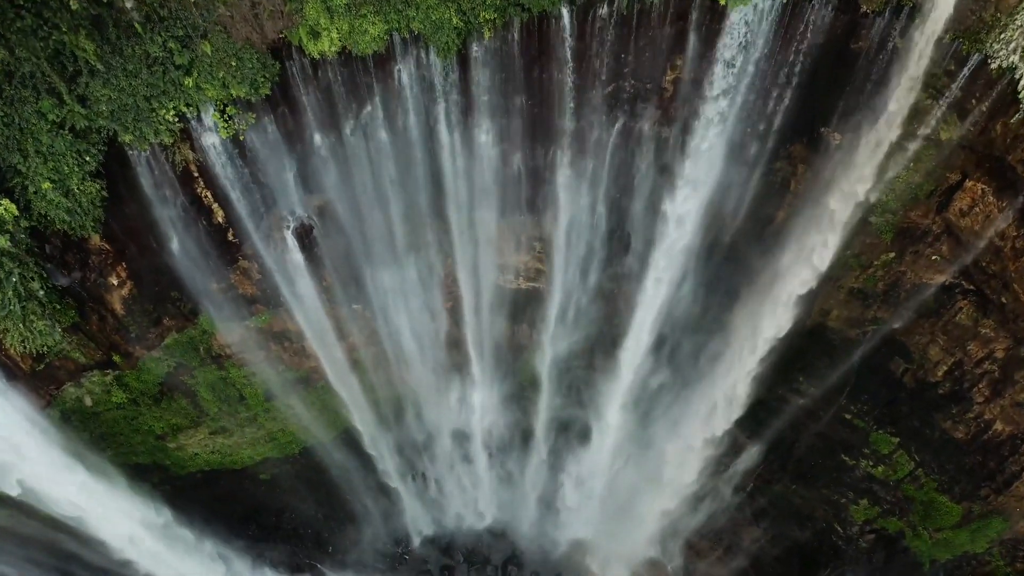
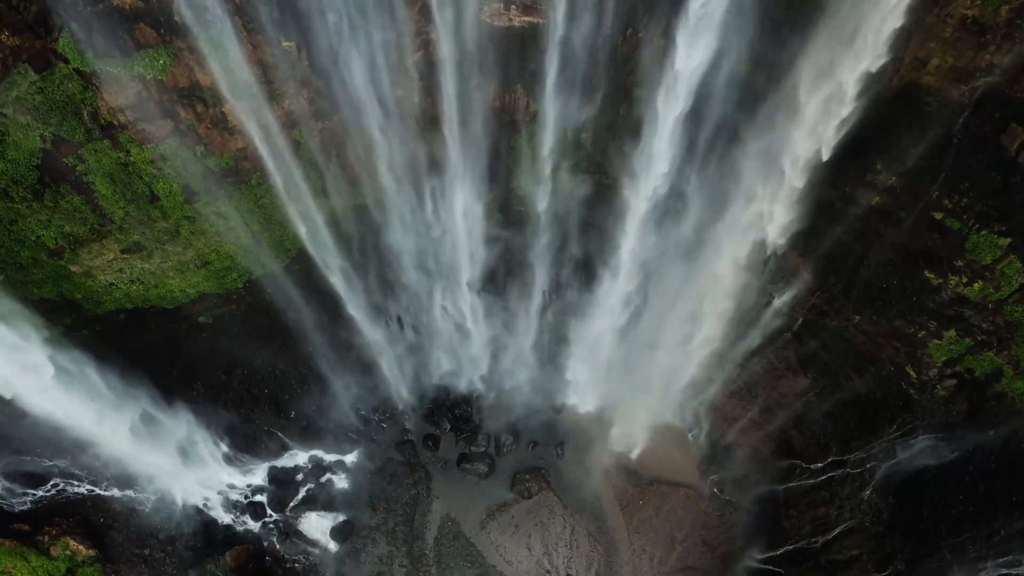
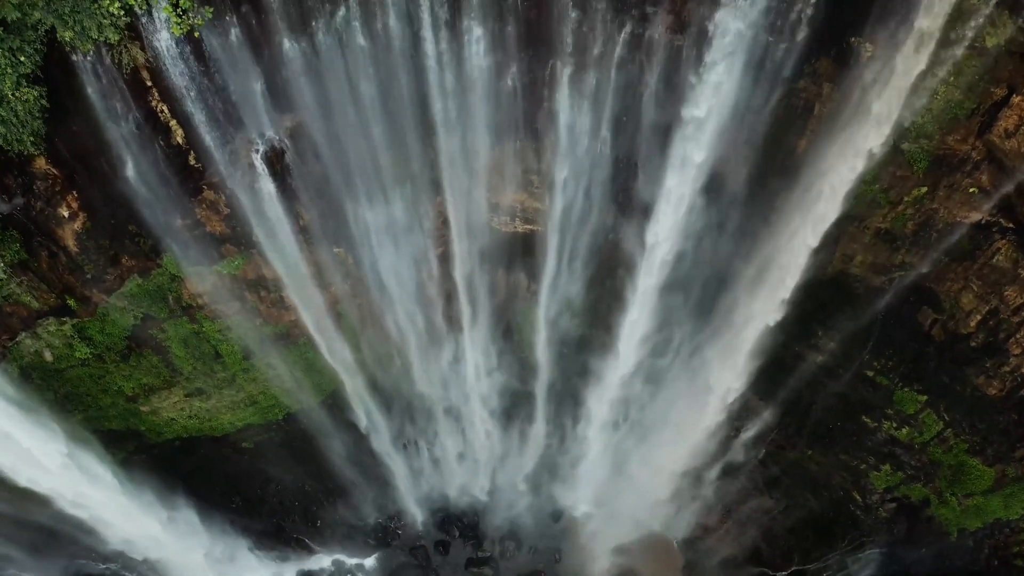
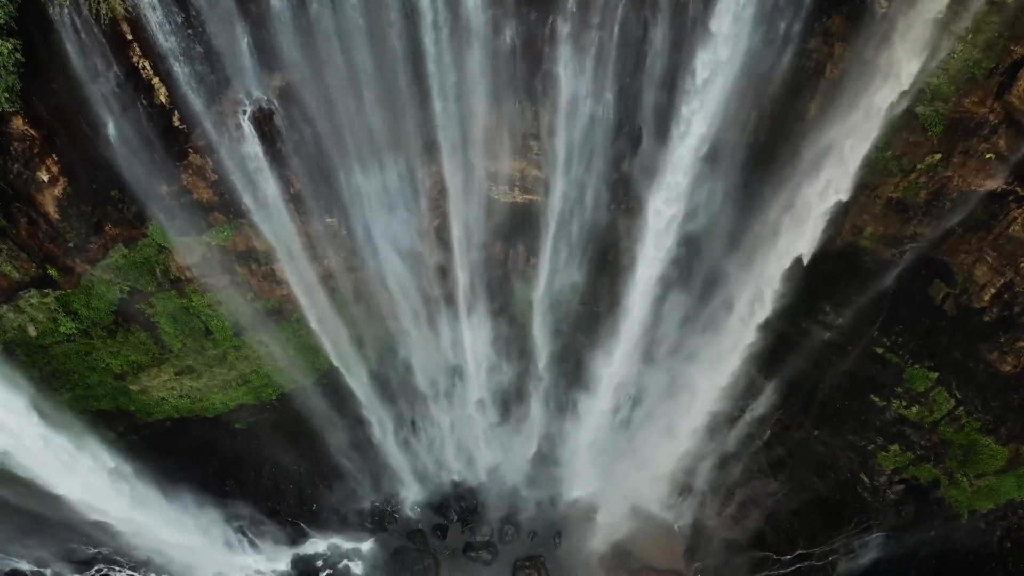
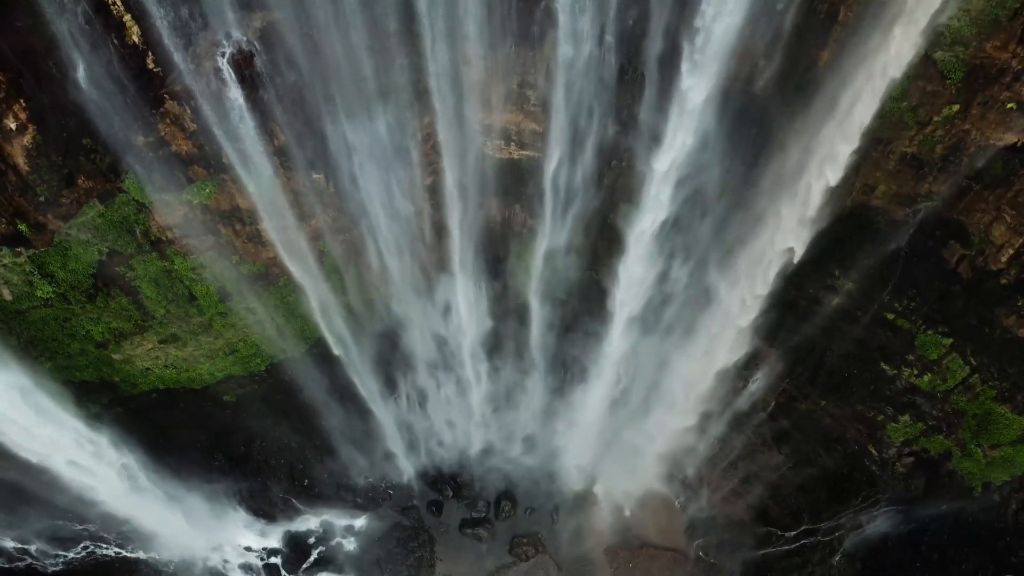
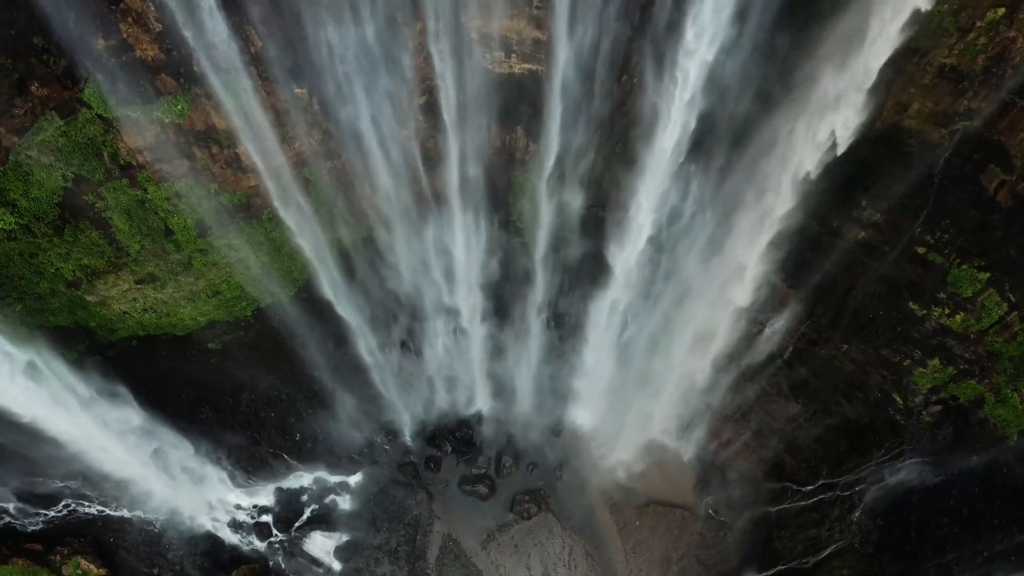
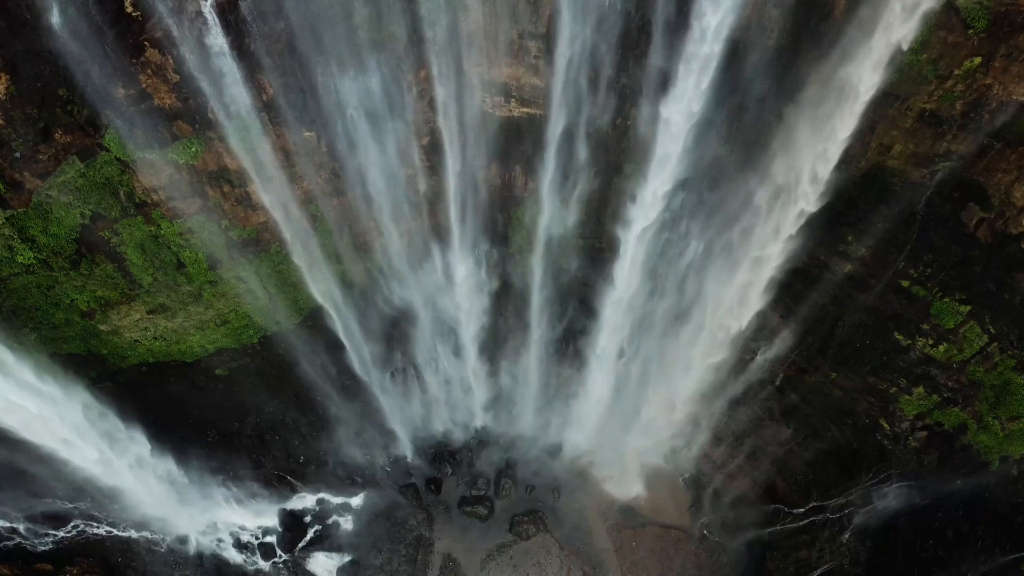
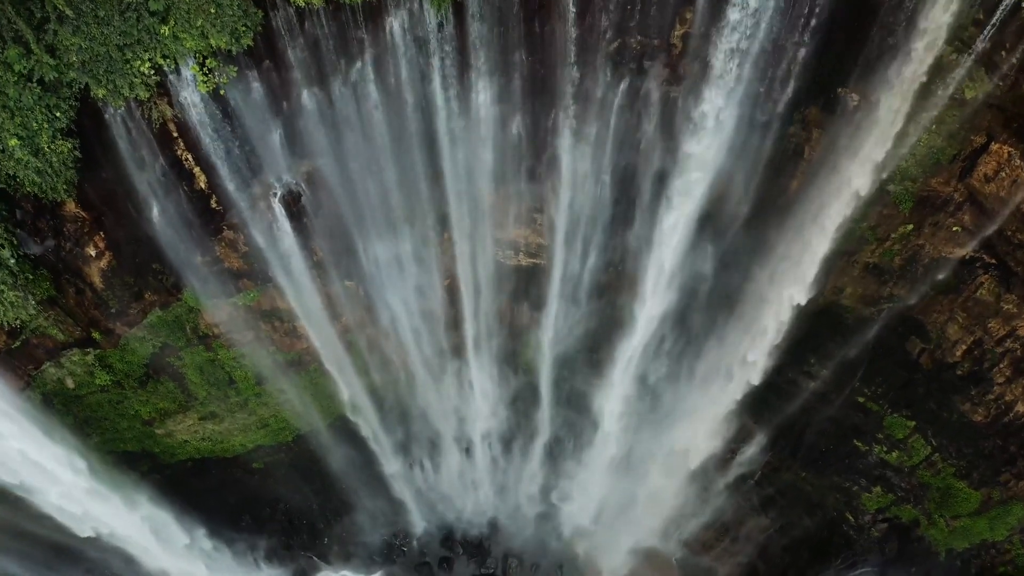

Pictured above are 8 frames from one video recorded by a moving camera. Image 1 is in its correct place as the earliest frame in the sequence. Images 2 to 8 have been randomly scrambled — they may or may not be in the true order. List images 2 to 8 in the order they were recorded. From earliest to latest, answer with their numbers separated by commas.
8, 3, 4, 5, 7, 6, 2
